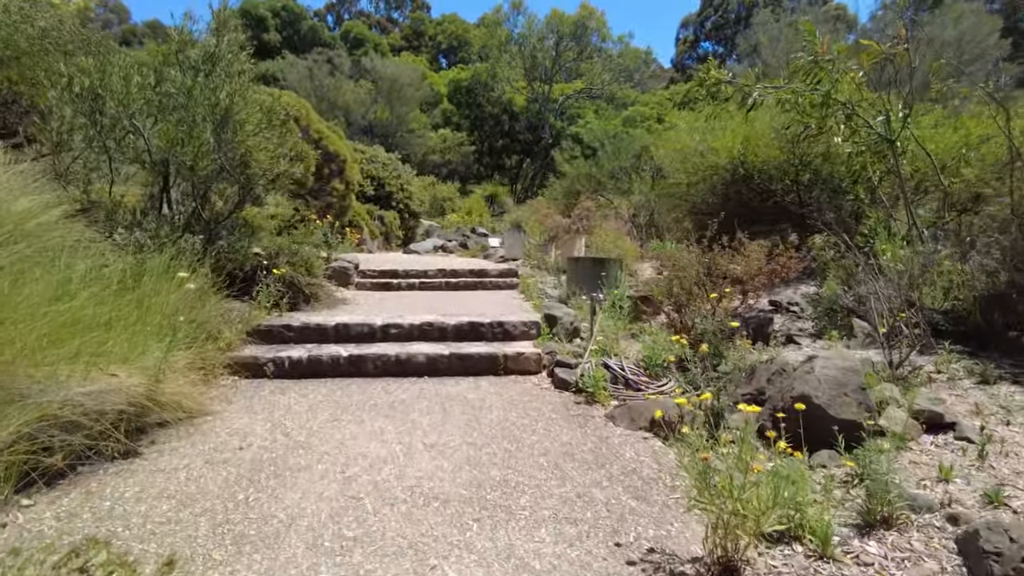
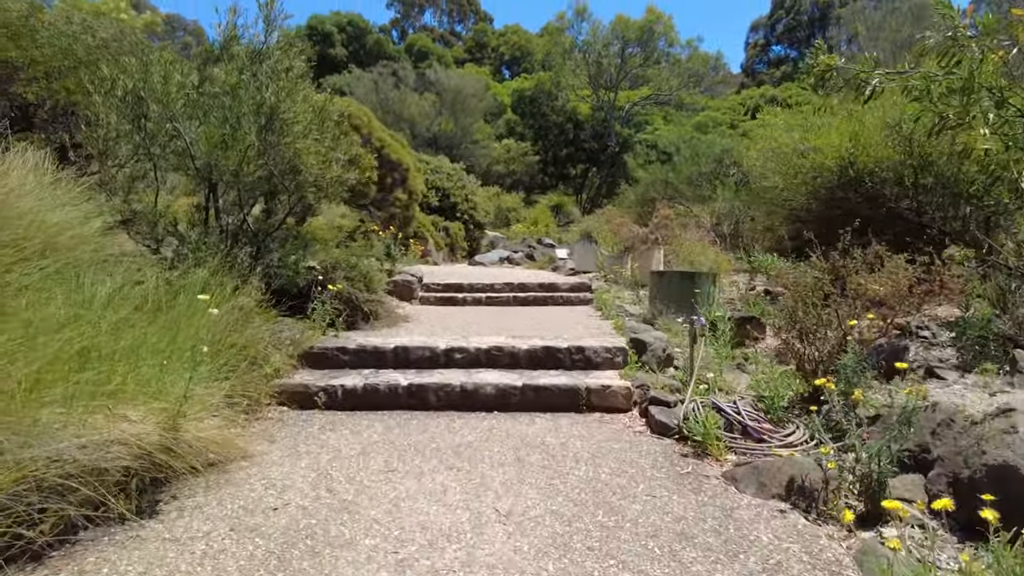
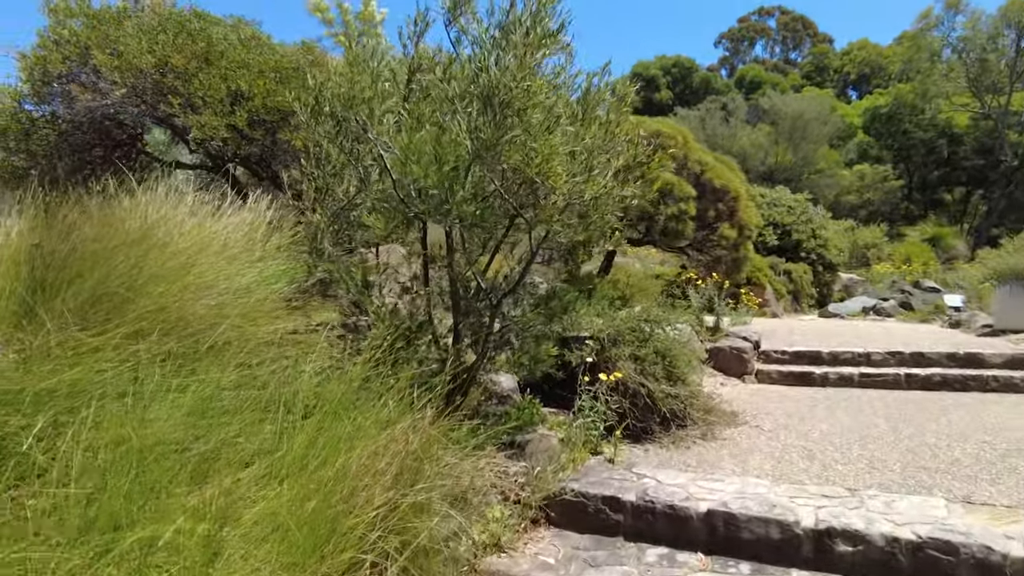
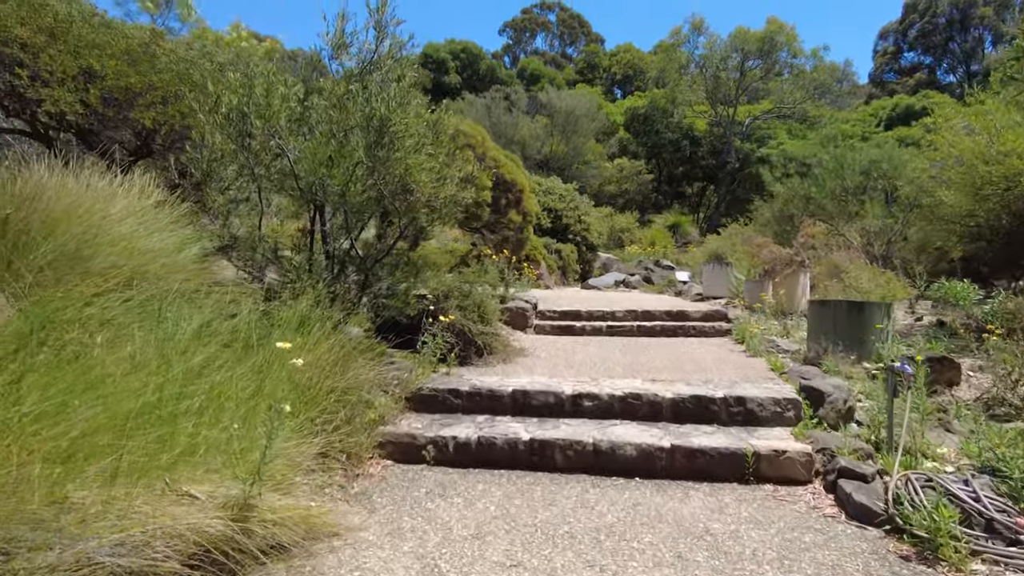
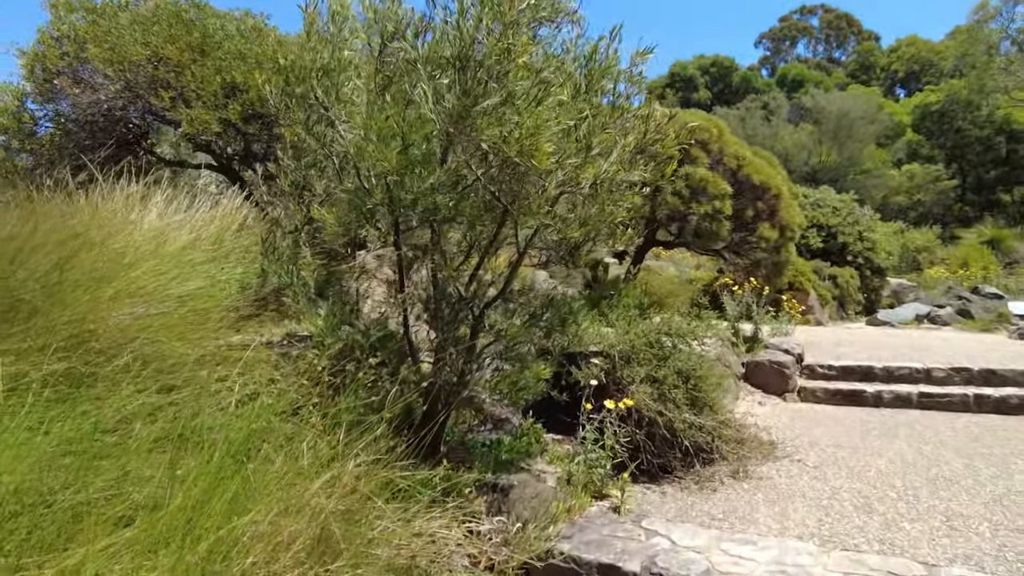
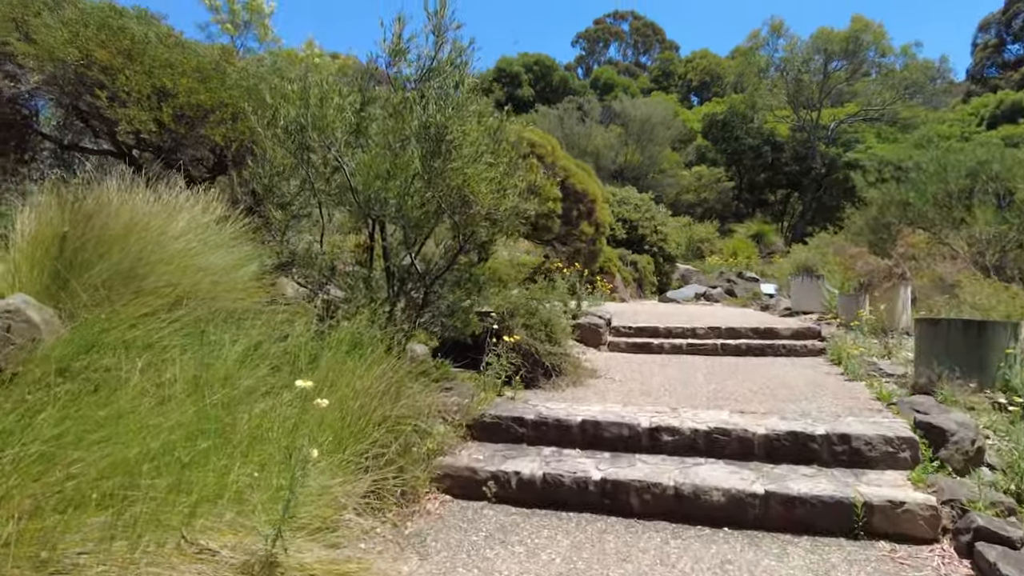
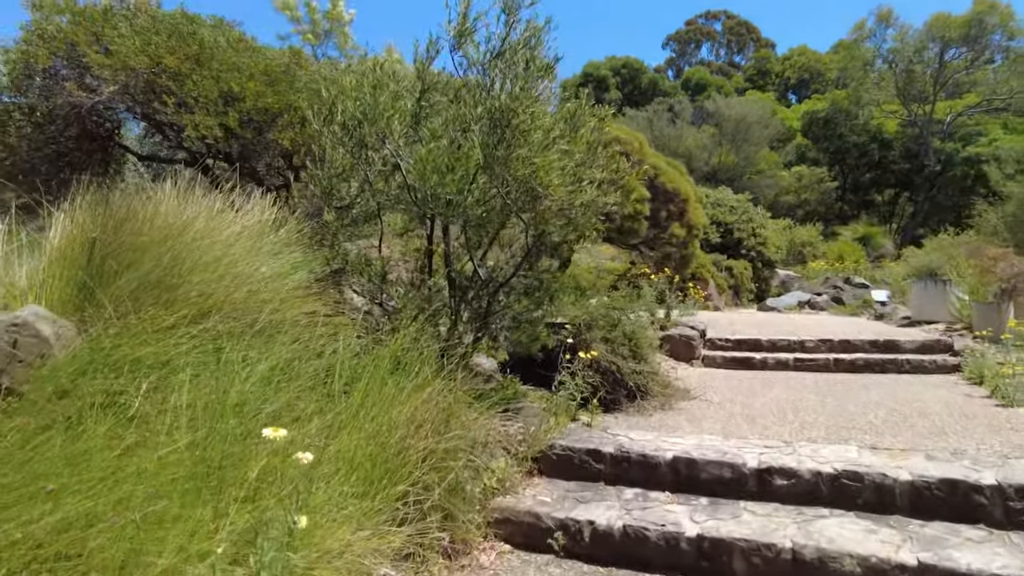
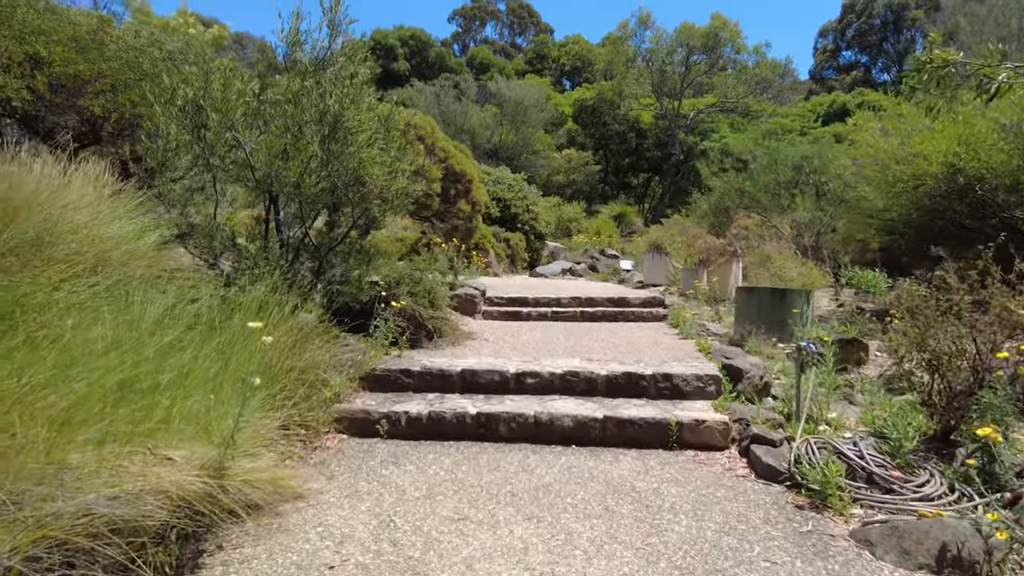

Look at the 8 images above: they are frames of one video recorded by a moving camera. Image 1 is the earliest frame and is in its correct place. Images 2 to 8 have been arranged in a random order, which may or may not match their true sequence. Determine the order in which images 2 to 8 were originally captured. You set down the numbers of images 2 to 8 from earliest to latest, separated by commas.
2, 8, 4, 6, 7, 3, 5
